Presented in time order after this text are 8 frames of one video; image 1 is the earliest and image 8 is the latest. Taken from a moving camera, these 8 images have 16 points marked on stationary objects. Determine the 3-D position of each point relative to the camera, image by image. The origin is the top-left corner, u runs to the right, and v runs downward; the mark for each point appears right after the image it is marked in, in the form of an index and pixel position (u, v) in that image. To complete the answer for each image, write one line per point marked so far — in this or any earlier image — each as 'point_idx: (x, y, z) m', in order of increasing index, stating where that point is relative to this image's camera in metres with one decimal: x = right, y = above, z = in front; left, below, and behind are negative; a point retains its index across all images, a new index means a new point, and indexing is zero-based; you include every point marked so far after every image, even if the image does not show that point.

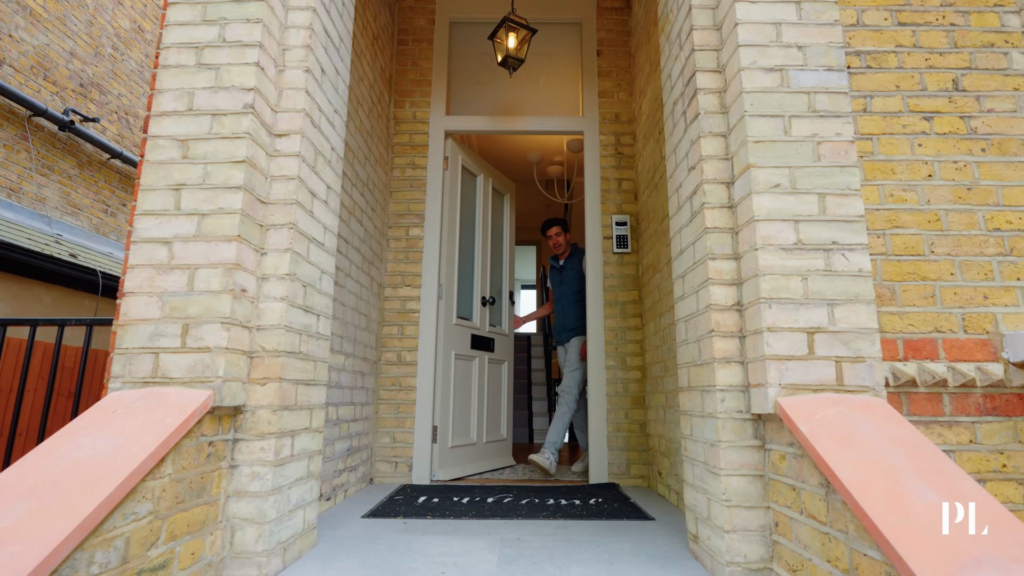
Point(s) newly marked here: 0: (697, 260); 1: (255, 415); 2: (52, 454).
0: (+0.7, +0.1, +1.9) m
1: (-0.8, -0.4, +1.7) m
2: (-1.1, -0.4, +1.3) m
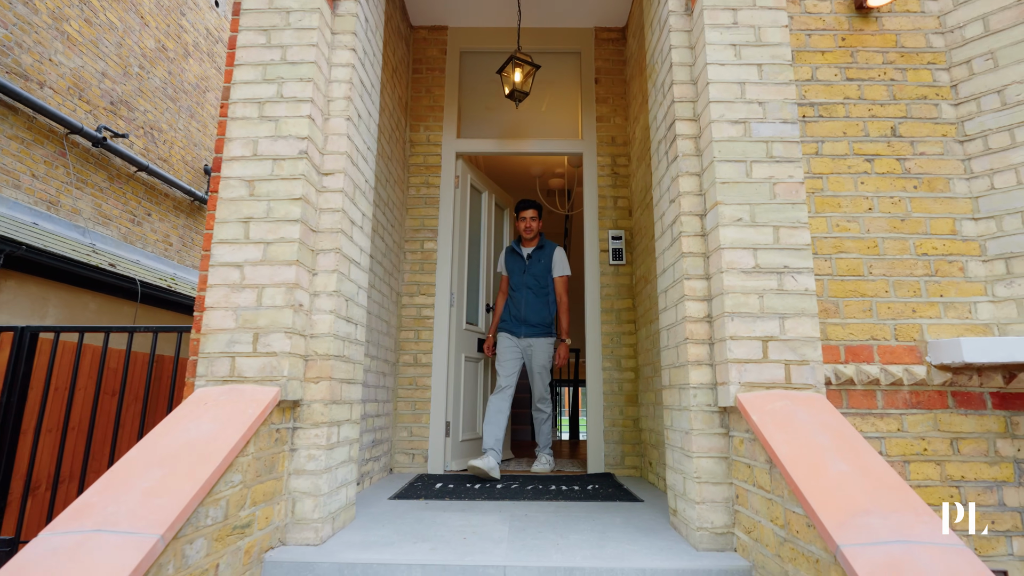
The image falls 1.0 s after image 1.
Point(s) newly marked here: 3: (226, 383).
0: (+0.7, 0.0, +2.2) m
1: (-0.8, -0.5, +2.1) m
2: (-1.1, -0.5, +1.7) m
3: (-1.1, -0.4, +2.0) m
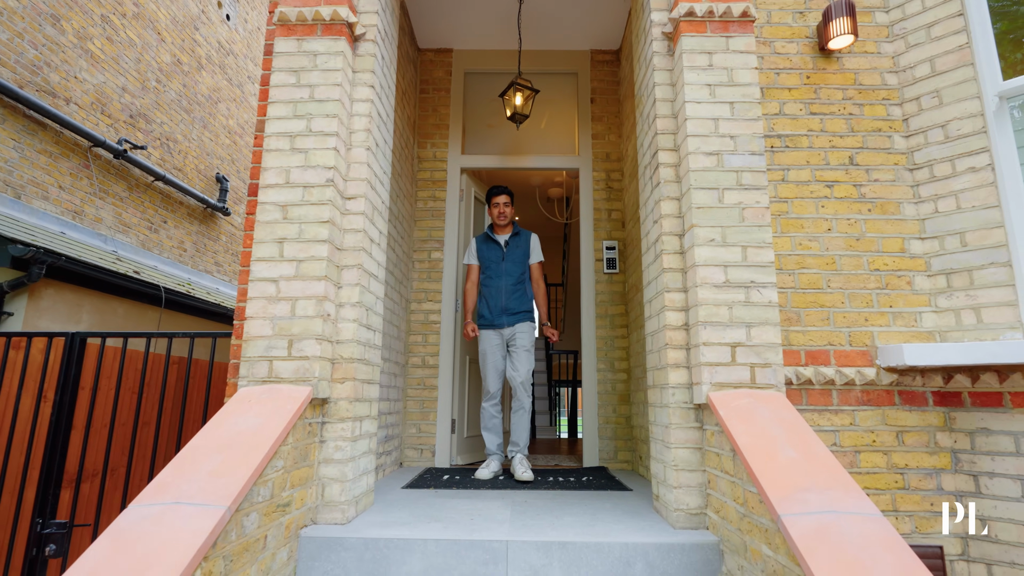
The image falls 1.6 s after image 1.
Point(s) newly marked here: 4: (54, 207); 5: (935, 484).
0: (+0.7, 0.0, +2.5) m
1: (-0.8, -0.5, +2.4) m
2: (-1.1, -0.5, +2.0) m
3: (-1.1, -0.4, +2.3) m
4: (-4.7, +0.8, +5.4) m
5: (+1.8, -0.8, +2.3) m
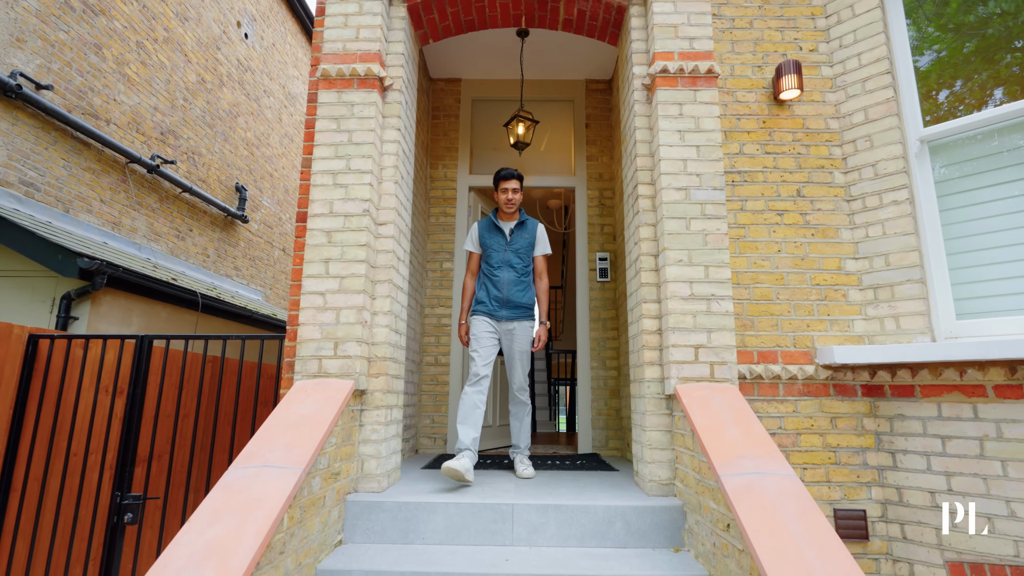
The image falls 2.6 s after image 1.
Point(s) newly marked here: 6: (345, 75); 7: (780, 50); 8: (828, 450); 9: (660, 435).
0: (+0.7, -0.1, +3.1) m
1: (-0.8, -0.6, +2.9) m
2: (-1.1, -0.6, +2.5) m
3: (-1.0, -0.5, +2.8) m
4: (-4.7, +0.8, +6.0) m
5: (+1.8, -0.9, +2.8) m
6: (-1.0, +1.3, +3.1) m
7: (+1.7, +1.5, +3.3) m
8: (+1.7, -0.9, +2.8) m
9: (+0.8, -0.8, +2.8) m
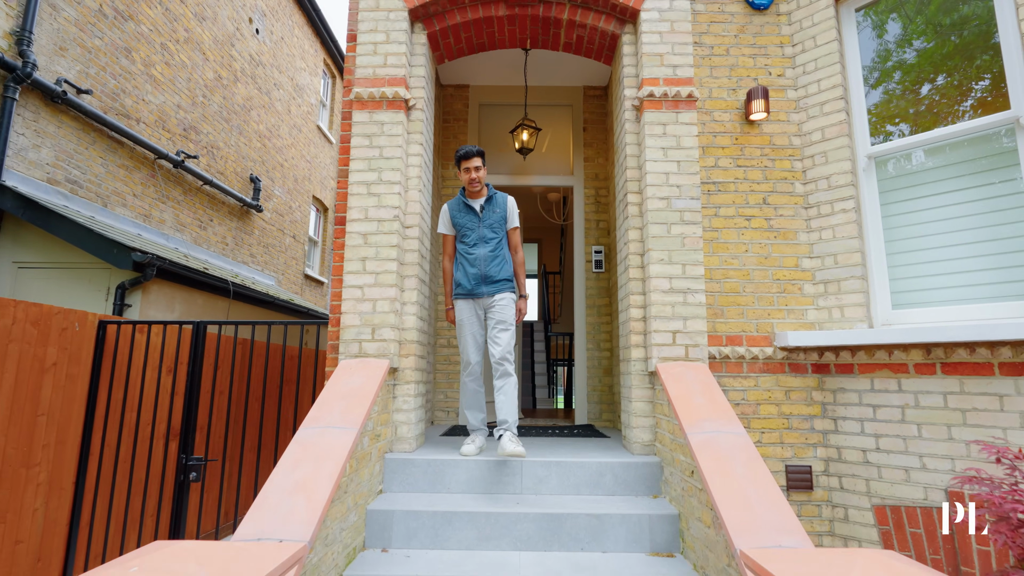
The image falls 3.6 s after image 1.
0: (+0.8, 0.0, +3.6) m
1: (-0.7, -0.5, +3.4) m
2: (-1.0, -0.5, +3.0) m
3: (-1.0, -0.4, +3.3) m
4: (-4.7, +0.9, +6.4) m
5: (+1.9, -0.9, +3.3) m
6: (-0.9, +1.3, +3.6) m
7: (+1.7, +1.5, +3.8) m
8: (+1.7, -0.8, +3.4) m
9: (+0.8, -0.8, +3.4) m
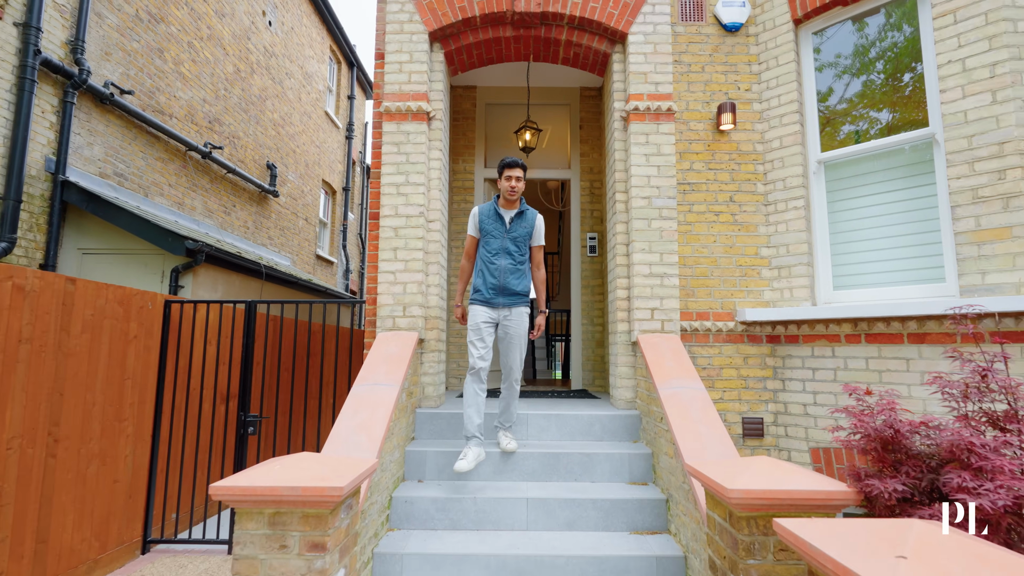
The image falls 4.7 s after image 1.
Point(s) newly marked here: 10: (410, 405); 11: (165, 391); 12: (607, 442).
0: (+0.8, +0.1, +4.3) m
1: (-0.7, -0.4, +4.2) m
2: (-0.9, -0.4, +3.7) m
3: (-0.9, -0.3, +4.0) m
4: (-4.6, +1.2, +7.1) m
5: (+1.9, -0.8, +4.1) m
6: (-0.9, +1.4, +4.2) m
7: (+1.8, +1.7, +4.4) m
8: (+1.8, -0.7, +4.1) m
9: (+0.9, -0.6, +4.1) m
10: (-0.7, -0.9, +3.8) m
11: (-3.0, -0.9, +4.6) m
12: (+0.7, -1.1, +3.9) m
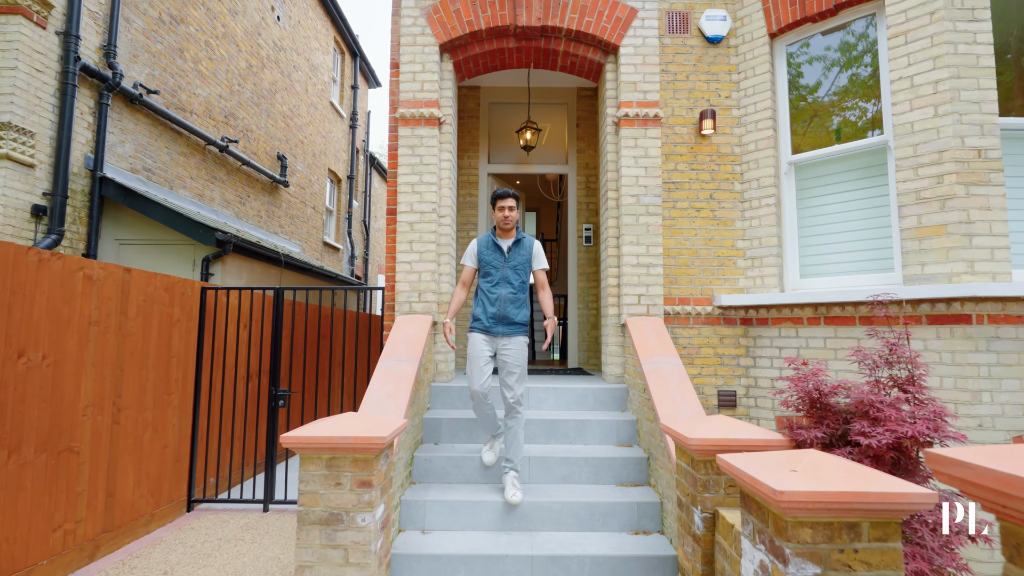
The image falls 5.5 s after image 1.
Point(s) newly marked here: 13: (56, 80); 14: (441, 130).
0: (+0.9, +0.2, +4.8) m
1: (-0.6, -0.3, +4.7) m
2: (-0.9, -0.4, +4.3) m
3: (-0.9, -0.2, +4.6) m
4: (-4.6, +1.4, +7.5) m
5: (+2.0, -0.7, +4.6) m
6: (-0.9, +1.5, +4.7) m
7: (+1.8, +1.8, +4.9) m
8: (+1.8, -0.6, +4.6) m
9: (+0.9, -0.5, +4.7) m
10: (-0.7, -0.8, +4.4) m
11: (-3.0, -0.8, +5.1) m
12: (+0.7, -1.0, +4.4) m
13: (-4.7, +2.1, +5.4) m
14: (-0.7, +1.4, +4.8) m
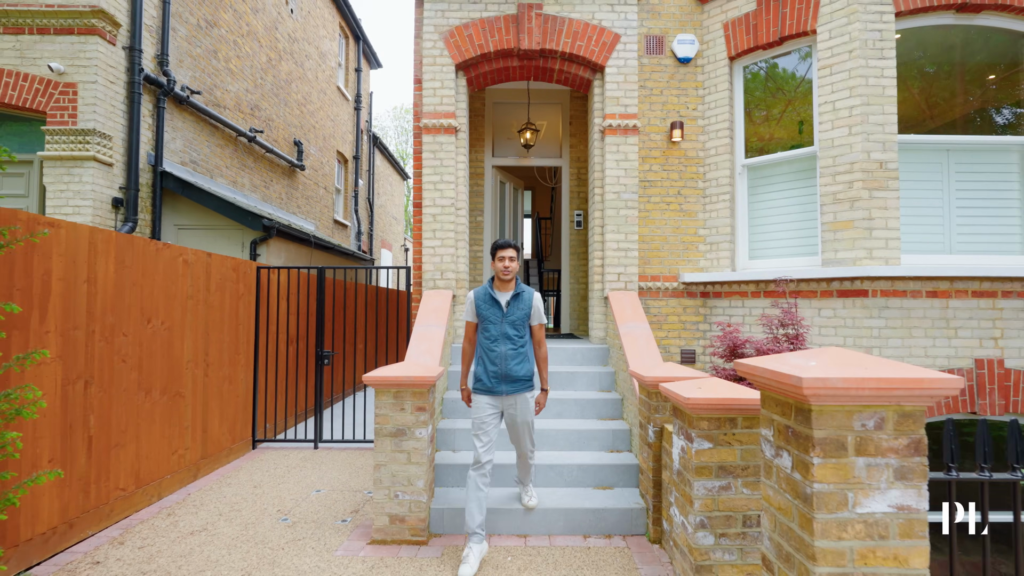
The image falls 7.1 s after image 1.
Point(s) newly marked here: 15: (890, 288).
0: (+0.9, +0.4, +5.9) m
1: (-0.6, -0.1, +5.8) m
2: (-0.9, -0.2, +5.4) m
3: (-0.9, 0.0, +5.6) m
4: (-4.6, +1.7, +8.5) m
5: (+2.0, -0.4, +5.8) m
6: (-0.8, +1.7, +5.7) m
7: (+1.8, +2.0, +5.9) m
8: (+1.9, -0.4, +5.8) m
9: (+1.0, -0.3, +5.8) m
10: (-0.7, -0.6, +5.5) m
11: (-2.9, -0.5, +6.2) m
12: (+0.8, -0.8, +5.5) m
13: (-4.6, +2.4, +6.3) m
14: (-0.6, +1.7, +5.8) m
15: (+3.4, 0.0, +4.7) m
